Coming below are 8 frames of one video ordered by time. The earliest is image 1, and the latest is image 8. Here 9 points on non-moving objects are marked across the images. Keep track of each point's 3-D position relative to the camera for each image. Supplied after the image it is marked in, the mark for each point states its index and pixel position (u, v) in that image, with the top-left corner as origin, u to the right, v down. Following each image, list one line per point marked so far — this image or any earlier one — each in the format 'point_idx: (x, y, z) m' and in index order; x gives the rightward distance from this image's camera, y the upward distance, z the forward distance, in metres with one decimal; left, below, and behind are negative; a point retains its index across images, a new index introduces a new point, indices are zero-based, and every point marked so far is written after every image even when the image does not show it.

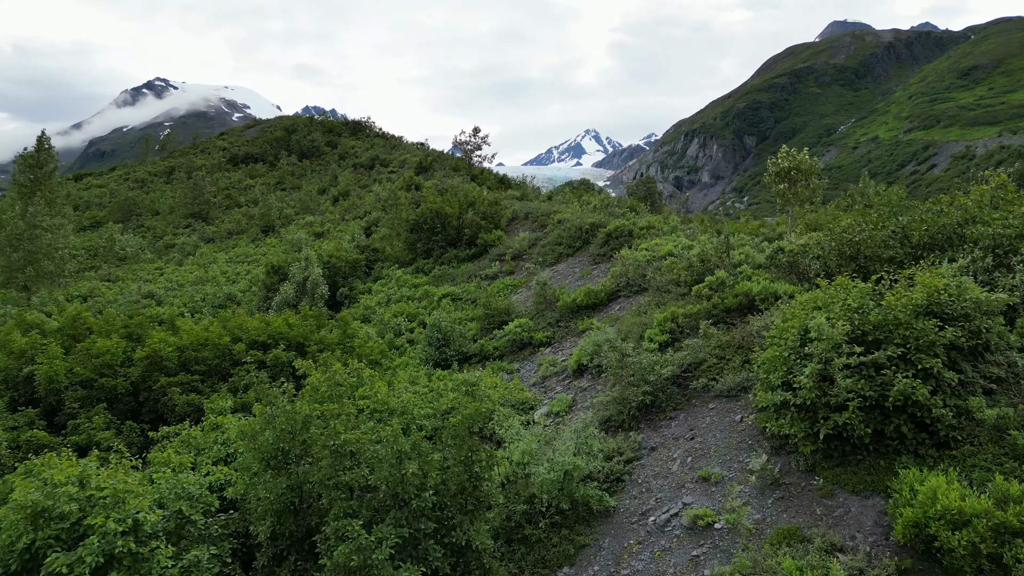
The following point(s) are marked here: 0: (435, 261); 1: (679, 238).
0: (-2.2, +0.8, +17.8) m
1: (+3.2, +0.9, +12.0) m
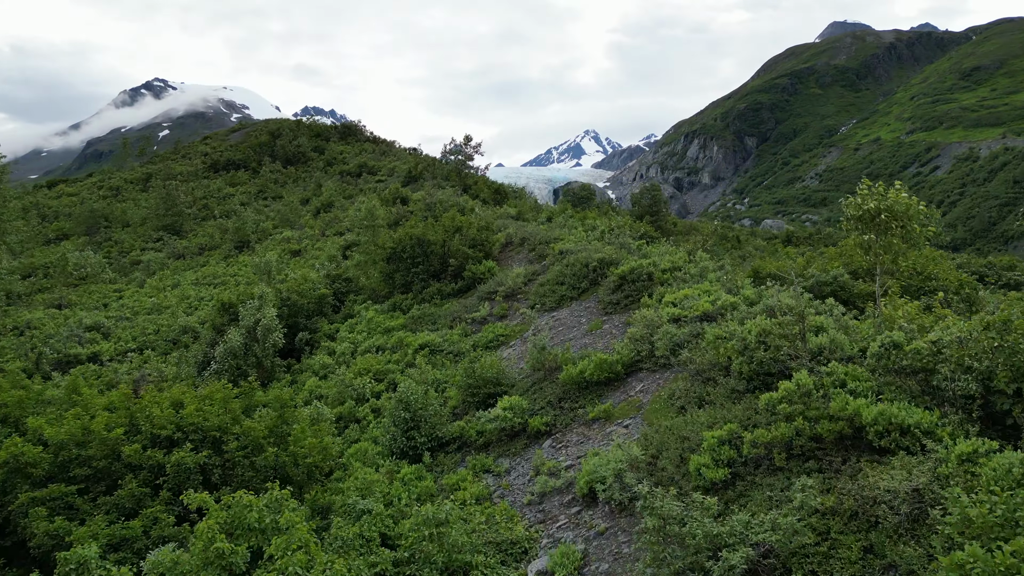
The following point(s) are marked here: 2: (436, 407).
0: (-2.4, -0.2, +15.2) m
1: (+3.1, -0.1, +9.3) m
2: (-1.2, -1.8, +9.4) m
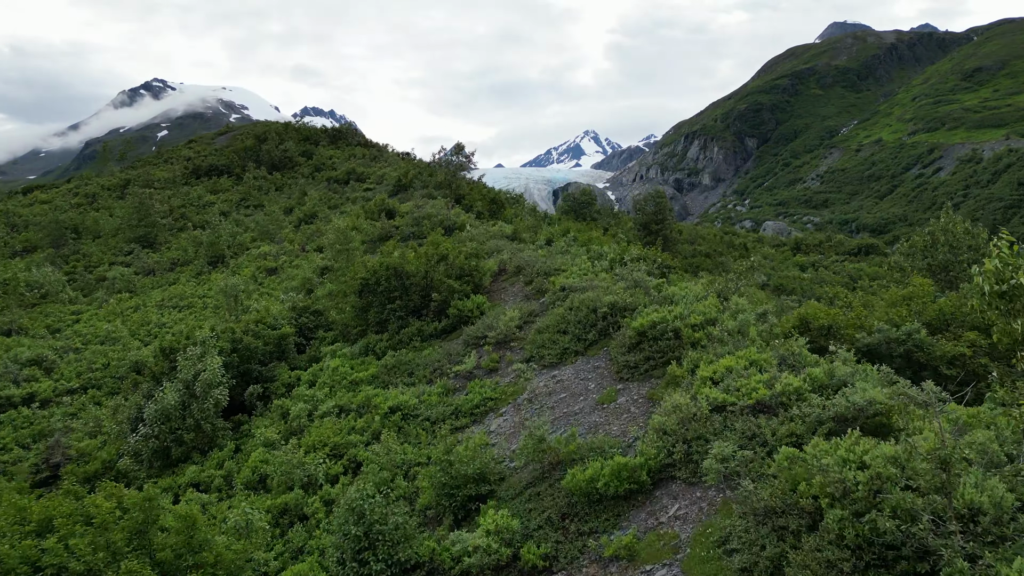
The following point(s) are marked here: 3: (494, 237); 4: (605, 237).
0: (-2.5, -1.1, +12.9) m
1: (+2.9, -0.9, +7.0) m
2: (-1.3, -2.6, +7.1) m
3: (-0.5, +1.4, +18.0) m
4: (+2.5, +1.4, +16.9) m
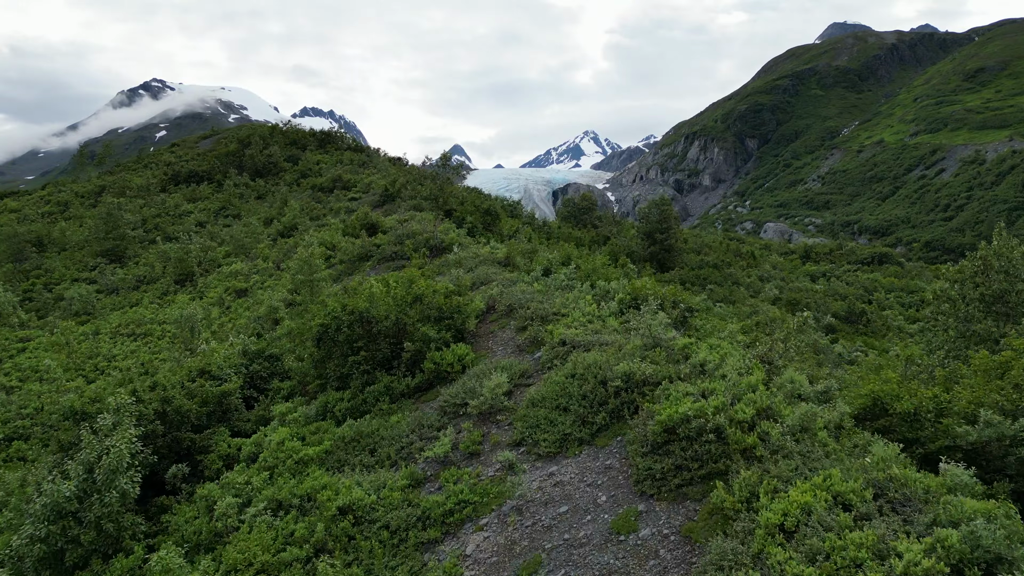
0: (-2.7, -1.9, +10.6) m
1: (+2.7, -1.7, +4.7) m
2: (-1.5, -3.5, +4.8) m
3: (-0.7, +0.6, +15.7) m
4: (+2.3, +0.5, +14.6) m
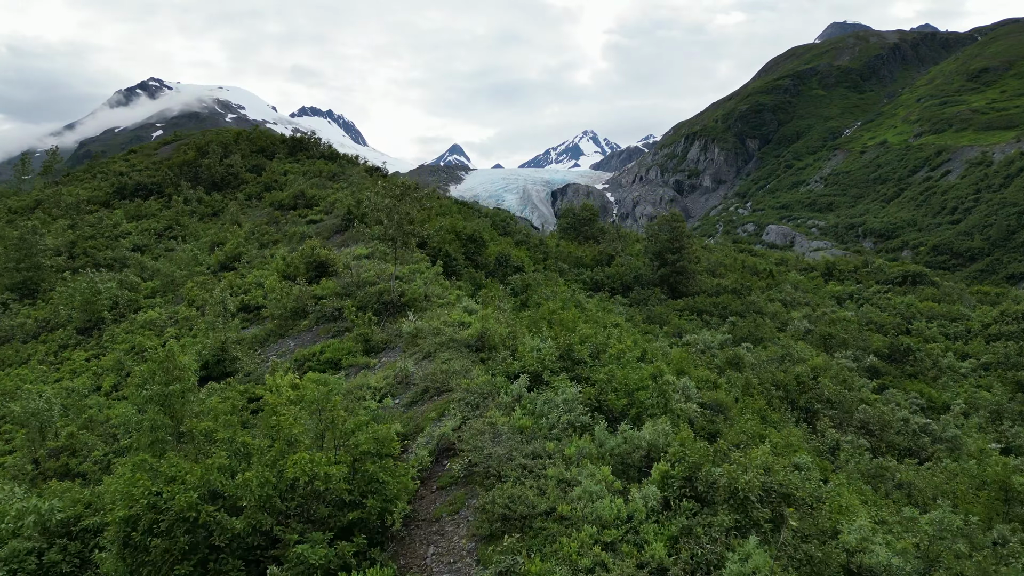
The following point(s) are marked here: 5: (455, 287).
0: (-3.1, -3.6, +5.7) m
1: (+2.3, -3.4, -0.2) m
2: (-1.9, -5.1, -0.1) m
3: (-1.1, -1.1, +10.8) m
4: (+1.9, -1.1, +9.7) m
5: (-1.6, +0.2, +18.0) m
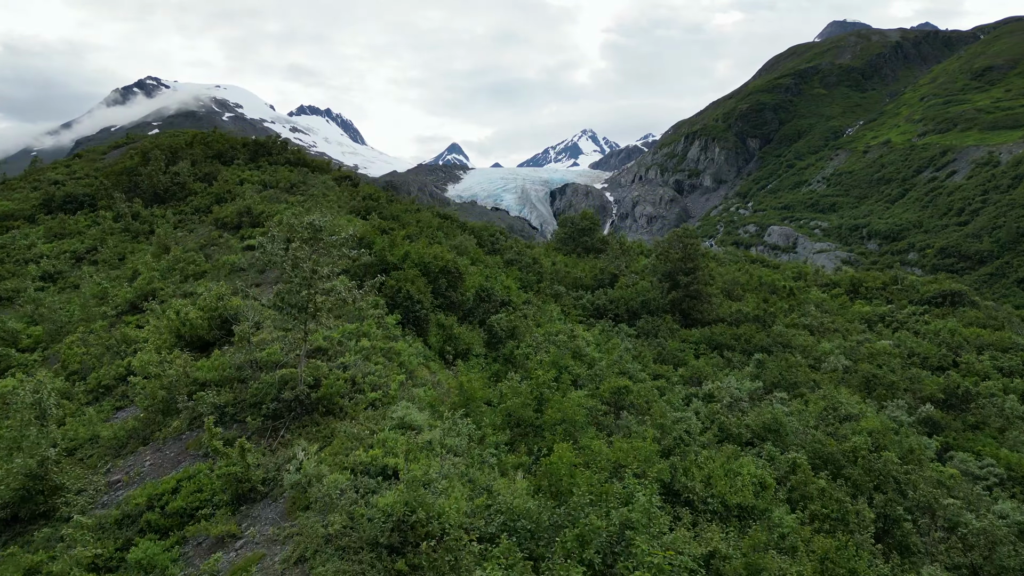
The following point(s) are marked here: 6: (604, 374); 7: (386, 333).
0: (-3.7, -5.0, +0.8) m
1: (+1.8, -4.9, -5.0) m
2: (-2.4, -6.6, -4.9) m
3: (-1.7, -2.5, +6.0) m
4: (+1.4, -2.6, +4.9) m
5: (-2.1, -1.2, +13.1) m
6: (+2.8, -2.6, +19.0) m
7: (-2.9, -0.8, +14.8) m
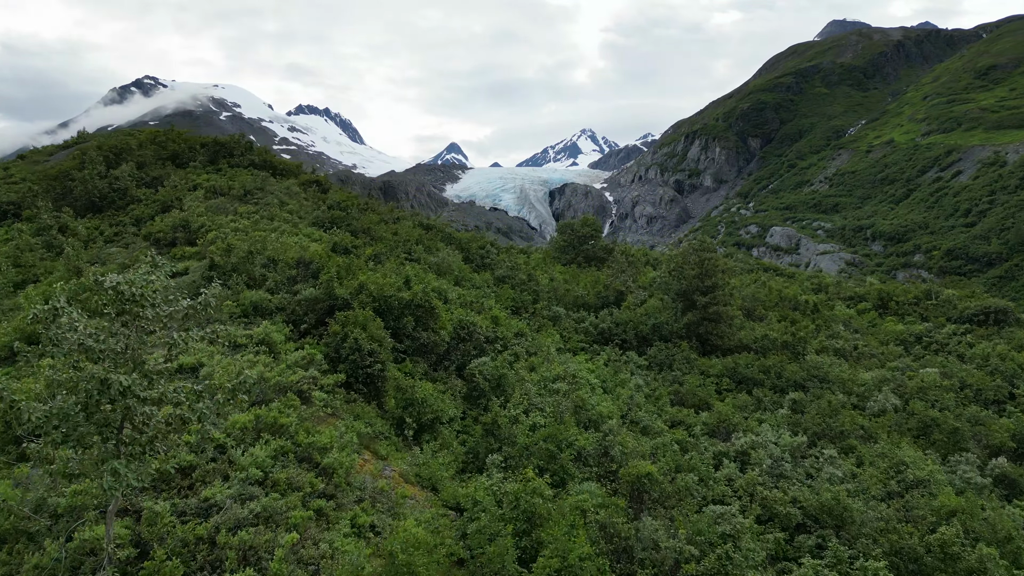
0: (-4.0, -6.0, -3.4) m
1: (+1.5, -5.9, -9.2) m
2: (-2.8, -7.6, -9.1) m
3: (-2.0, -3.5, +1.8) m
4: (+1.0, -3.6, +0.7) m
5: (-2.5, -2.2, +8.9) m
6: (+2.5, -3.6, +14.9) m
7: (-3.3, -1.7, +10.6) m
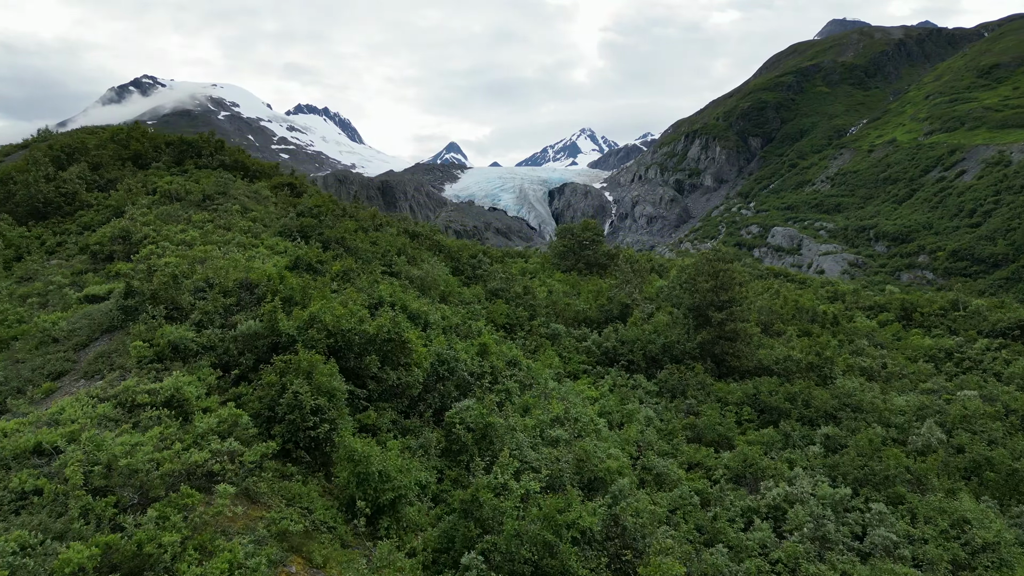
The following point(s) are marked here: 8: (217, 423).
0: (-4.2, -6.6, -6.2) m
1: (+1.3, -6.5, -12.0) m
2: (-3.0, -8.2, -11.9) m
3: (-2.2, -4.1, -1.1) m
4: (+0.8, -4.2, -2.2) m
5: (-2.7, -2.8, +6.1) m
6: (+2.3, -4.3, +12.0) m
7: (-3.5, -2.4, +7.7) m
8: (-4.4, -1.7, +8.7) m
